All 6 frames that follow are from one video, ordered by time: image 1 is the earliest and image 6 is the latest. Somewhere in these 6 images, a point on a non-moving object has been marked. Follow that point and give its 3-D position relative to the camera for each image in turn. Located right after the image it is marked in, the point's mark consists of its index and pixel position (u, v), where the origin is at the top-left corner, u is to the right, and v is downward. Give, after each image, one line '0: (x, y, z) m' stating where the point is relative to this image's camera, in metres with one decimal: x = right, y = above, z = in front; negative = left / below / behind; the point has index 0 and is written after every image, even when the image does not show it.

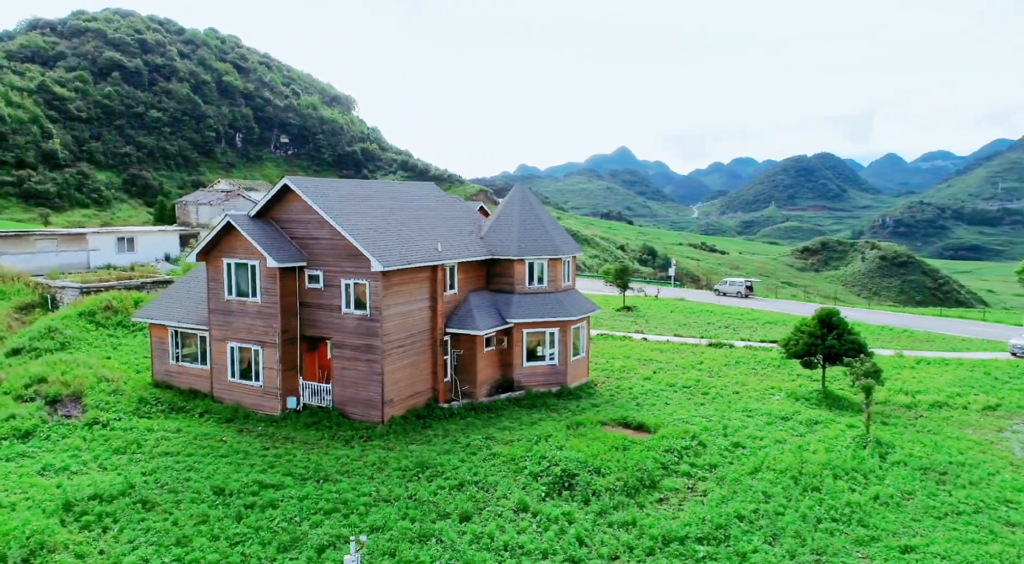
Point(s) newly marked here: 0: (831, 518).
0: (+8.2, -6.0, +18.4) m
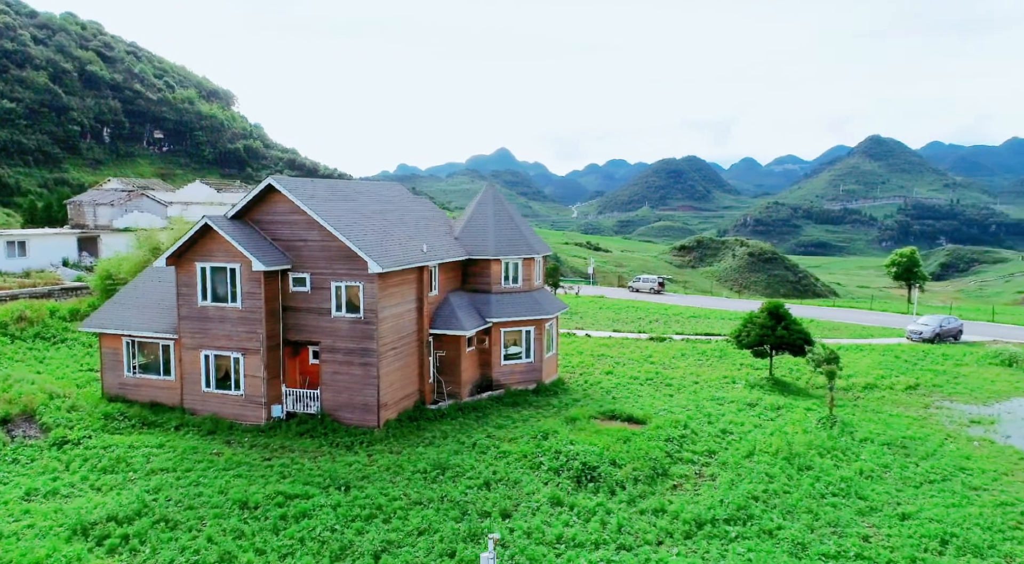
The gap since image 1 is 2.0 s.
0: (+8.9, -5.8, +20.1) m
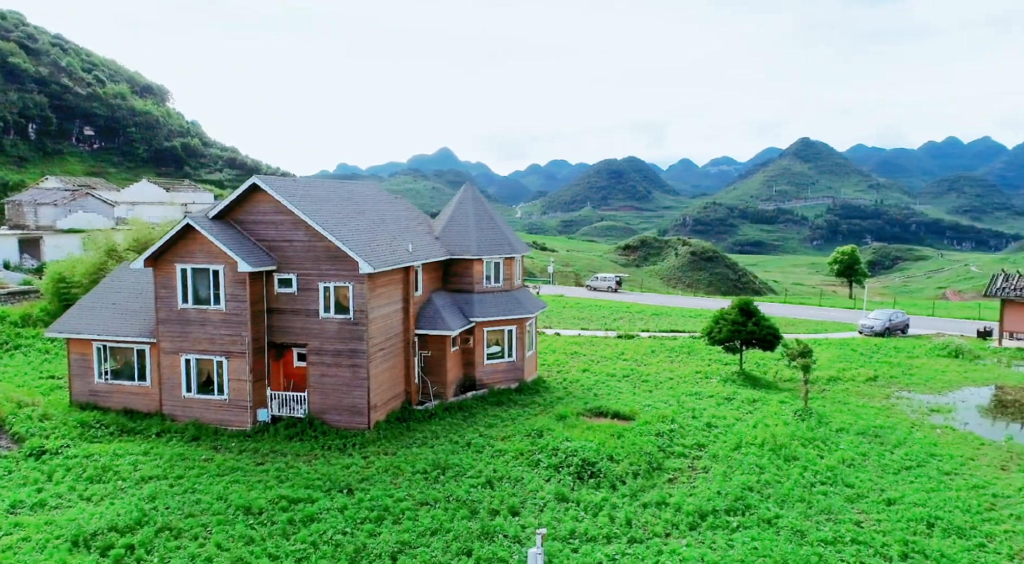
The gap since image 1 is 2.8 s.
0: (+8.9, -5.7, +20.8) m
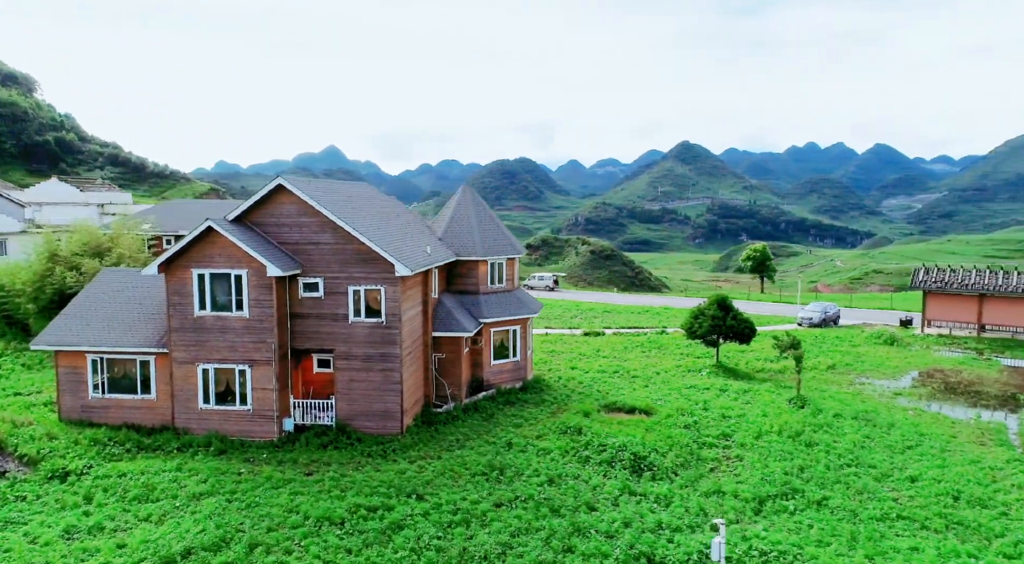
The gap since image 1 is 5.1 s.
0: (+10.3, -5.6, +22.4) m
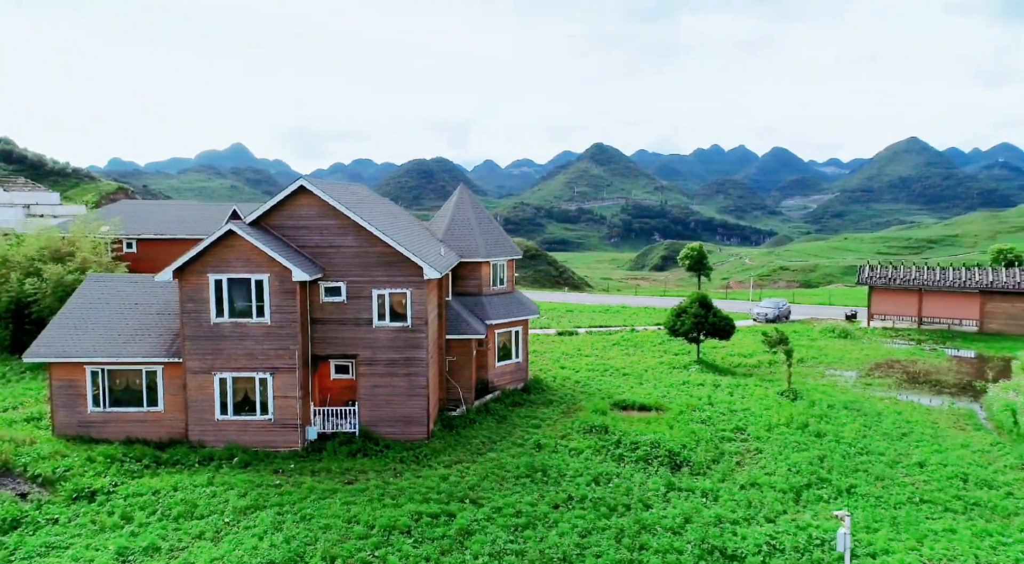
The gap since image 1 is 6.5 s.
0: (+11.2, -5.5, +23.6) m
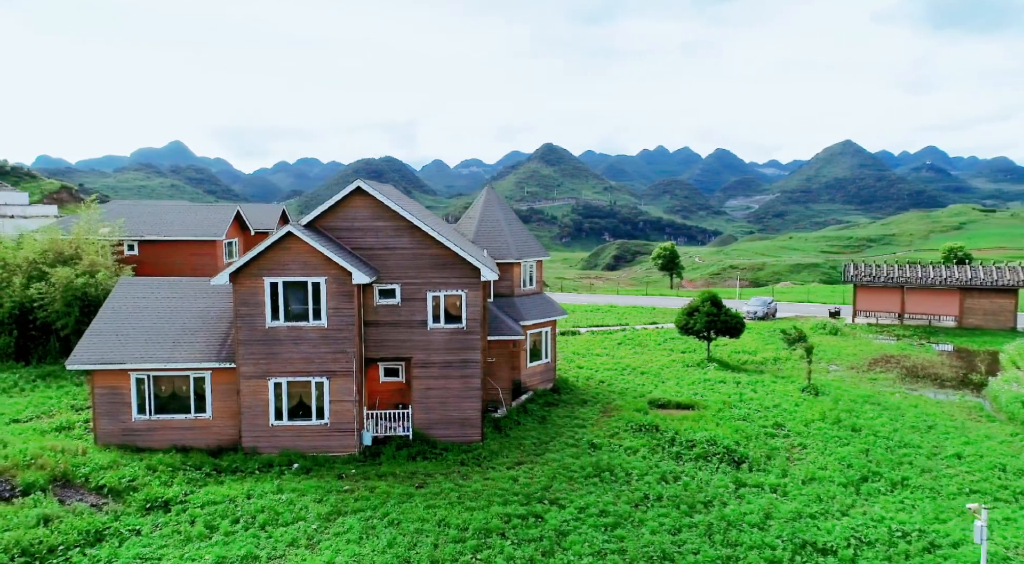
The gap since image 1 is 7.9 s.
0: (+12.9, -5.5, +24.5) m
